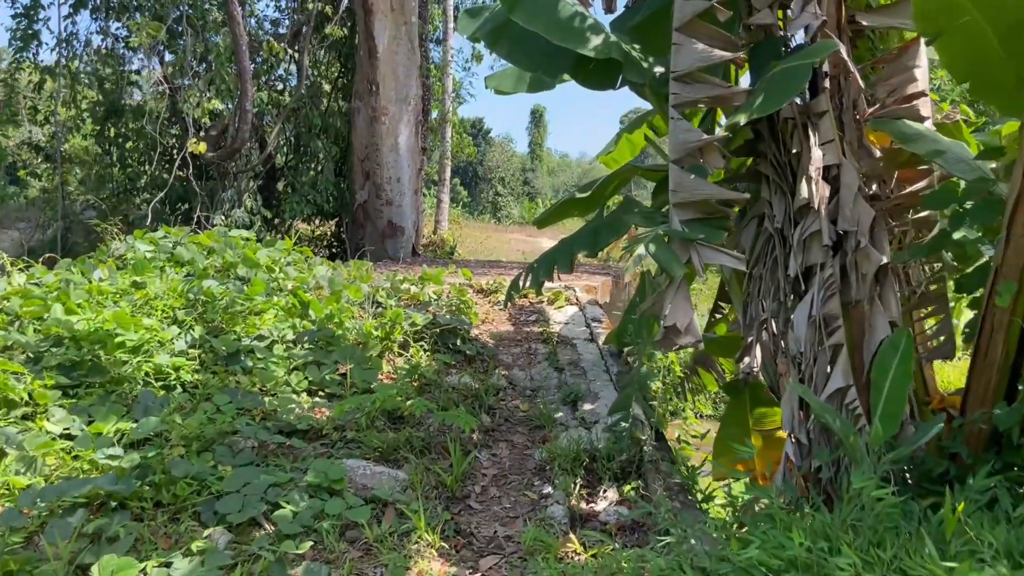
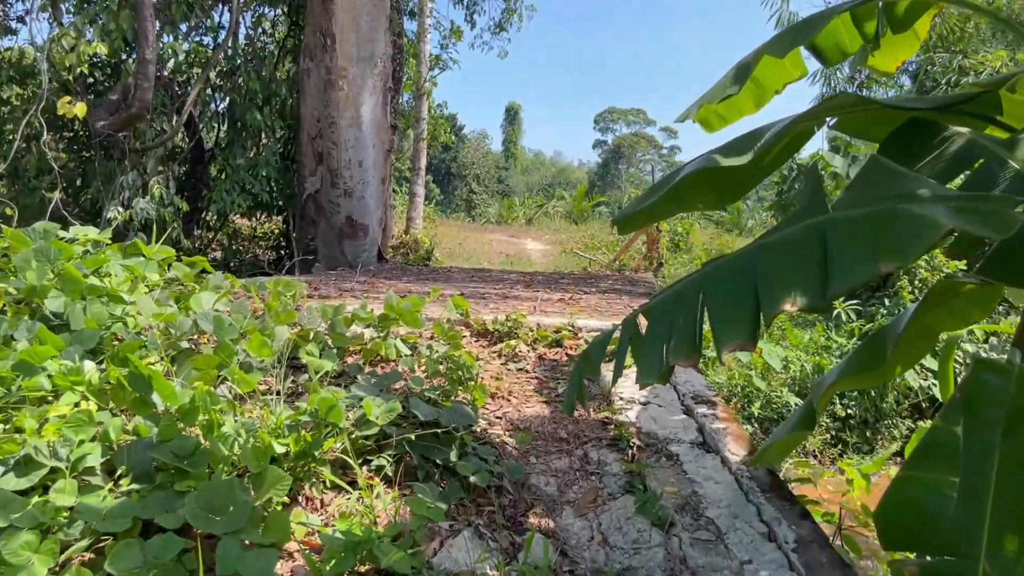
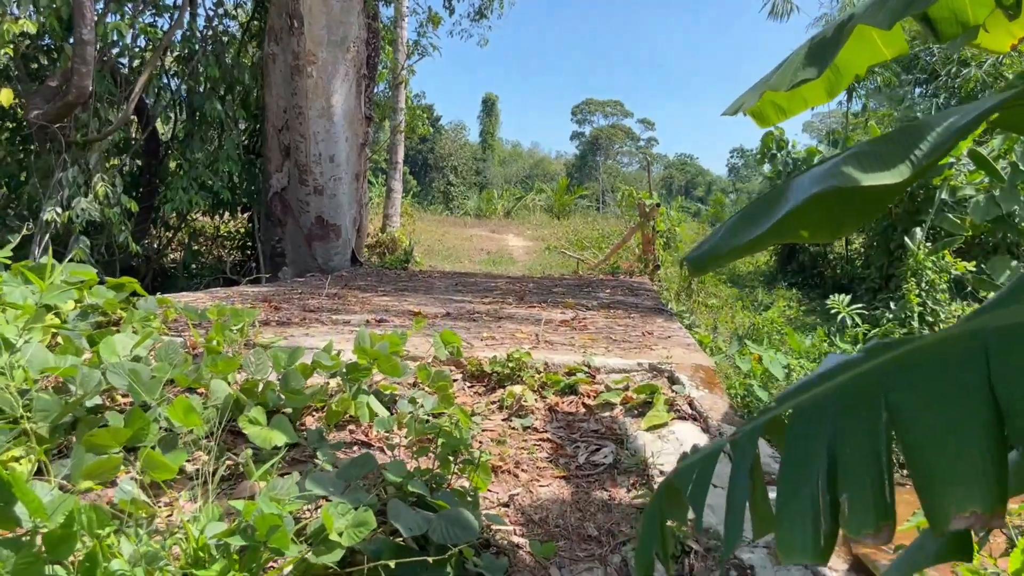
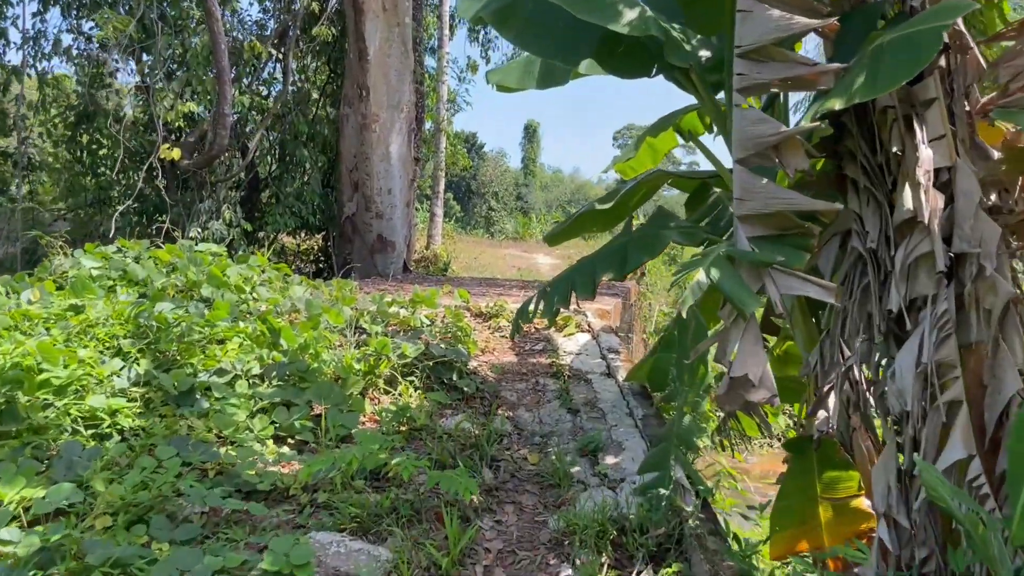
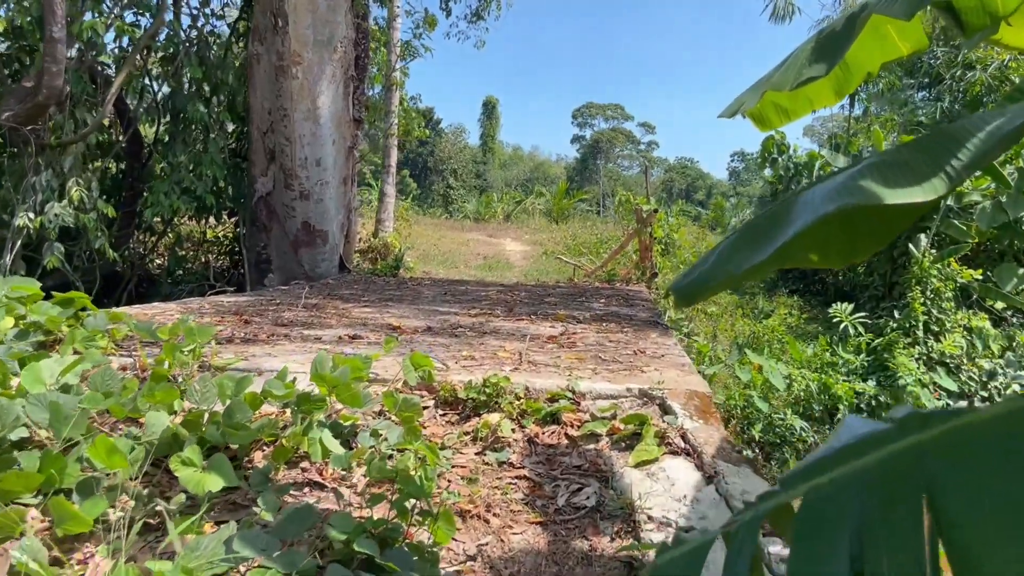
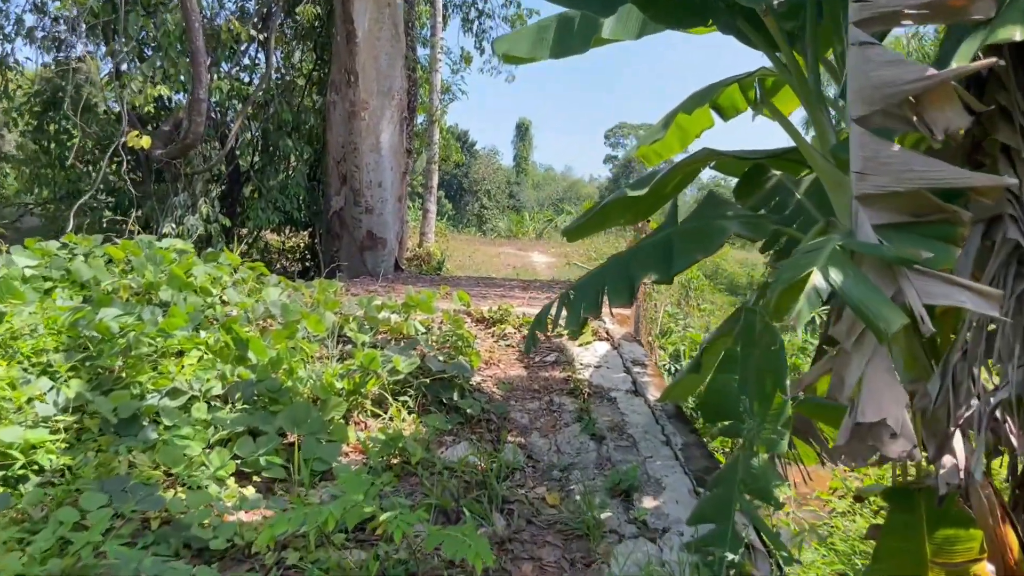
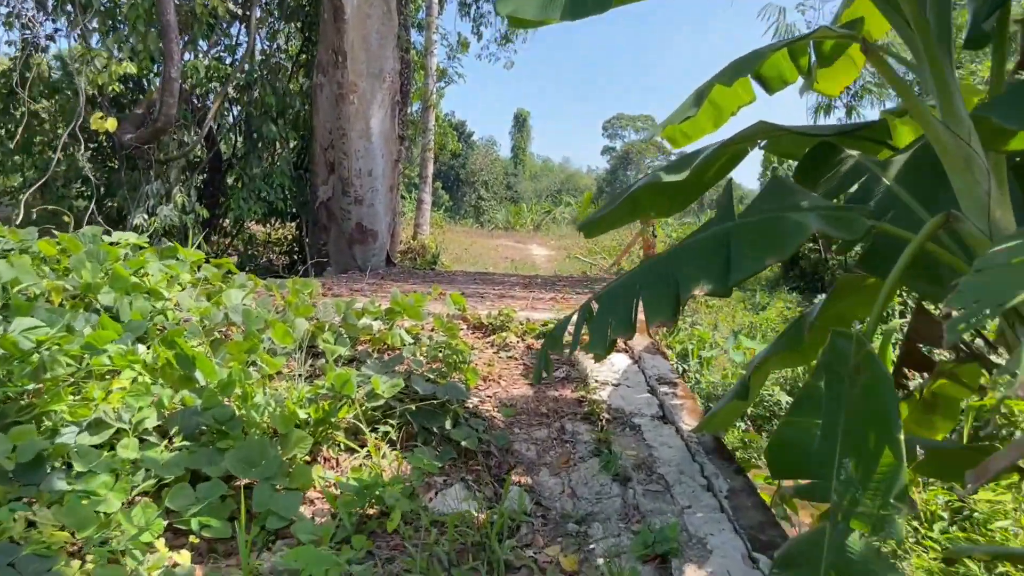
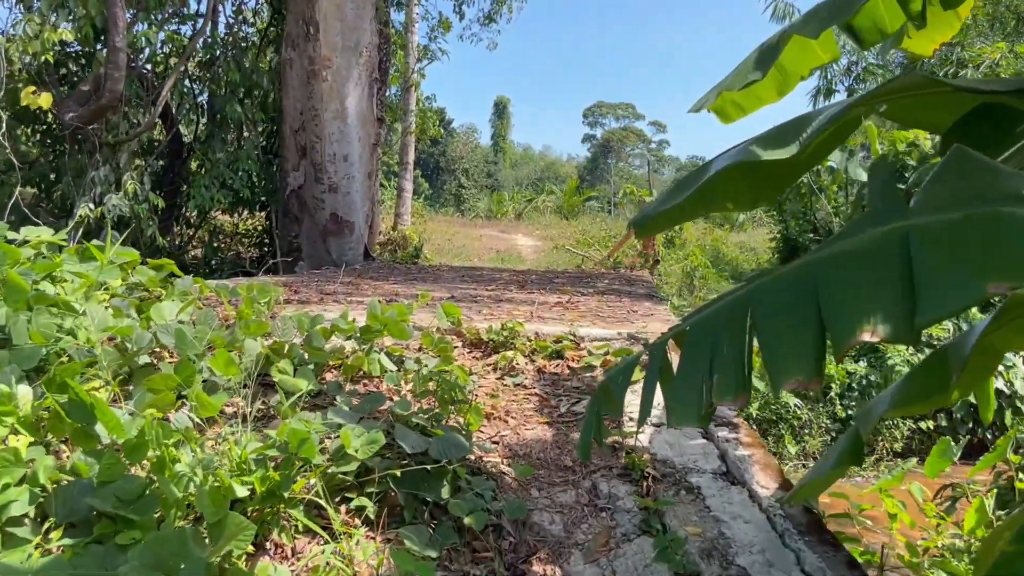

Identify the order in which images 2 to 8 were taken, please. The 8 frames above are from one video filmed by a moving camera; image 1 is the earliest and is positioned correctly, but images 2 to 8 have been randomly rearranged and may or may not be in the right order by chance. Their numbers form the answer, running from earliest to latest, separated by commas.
4, 6, 7, 2, 8, 3, 5
